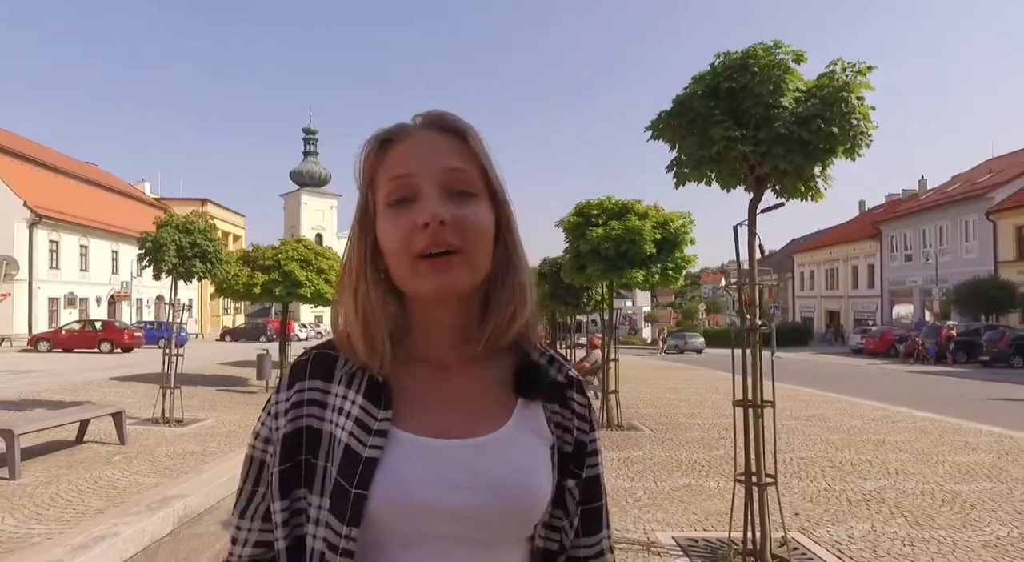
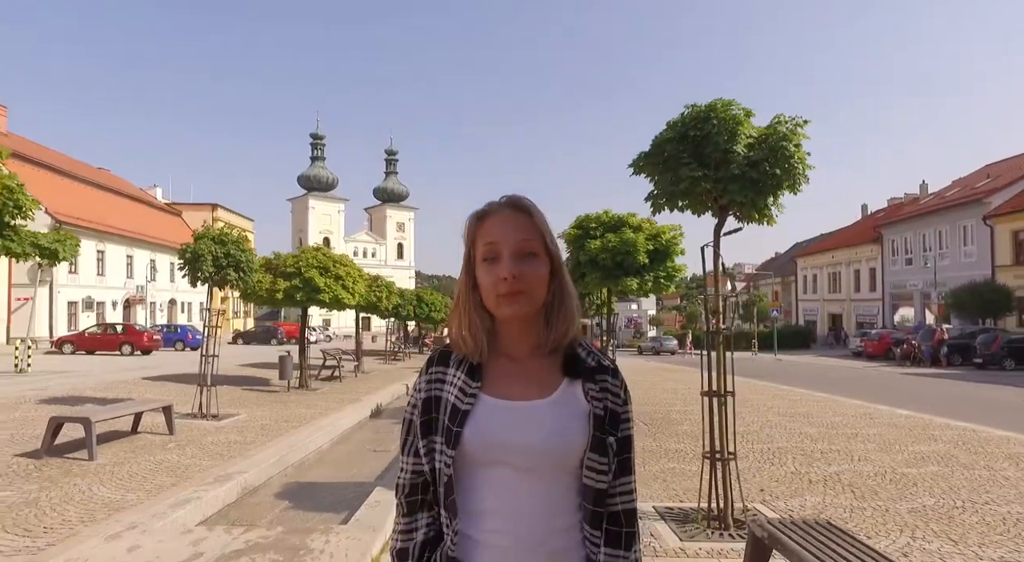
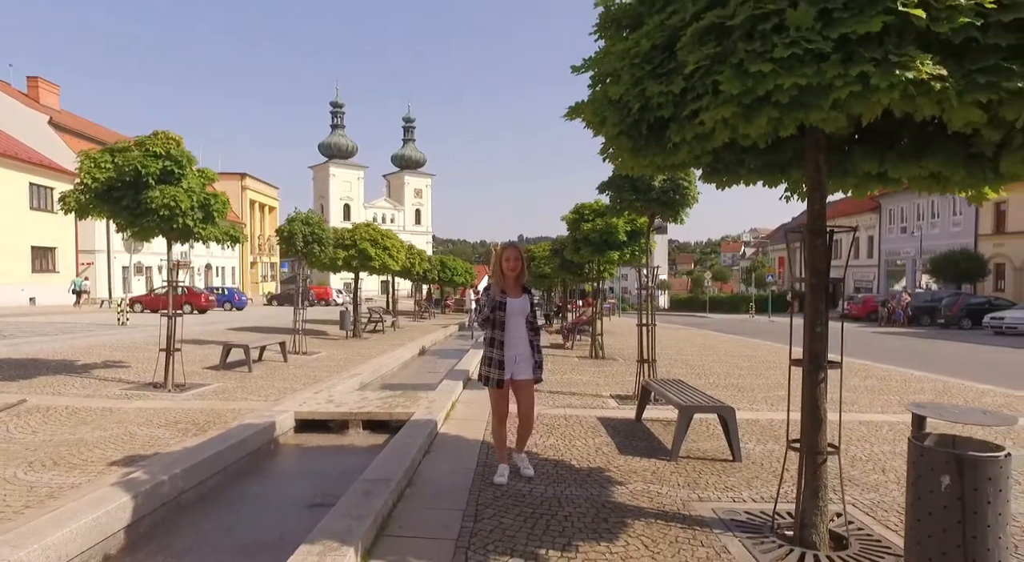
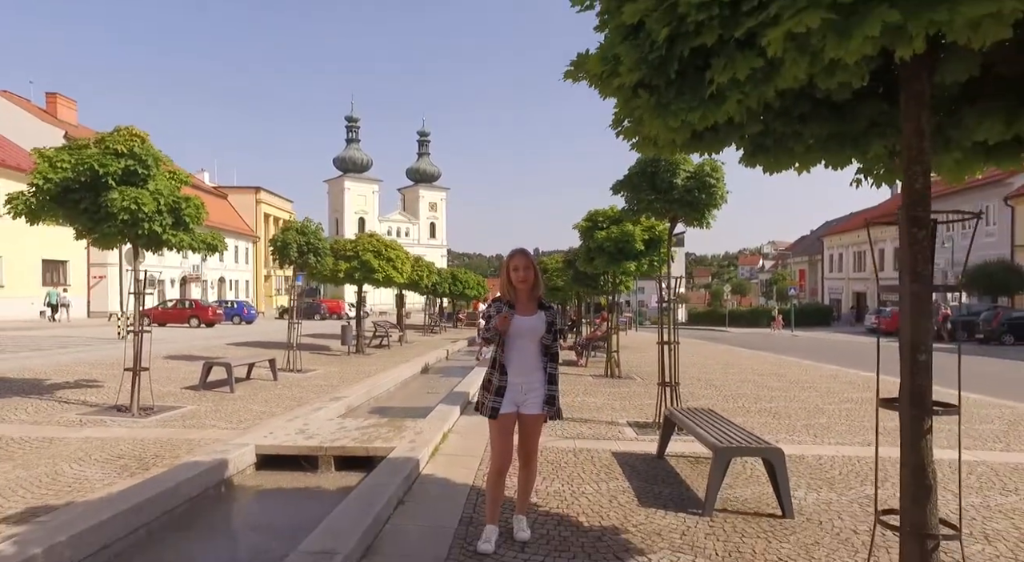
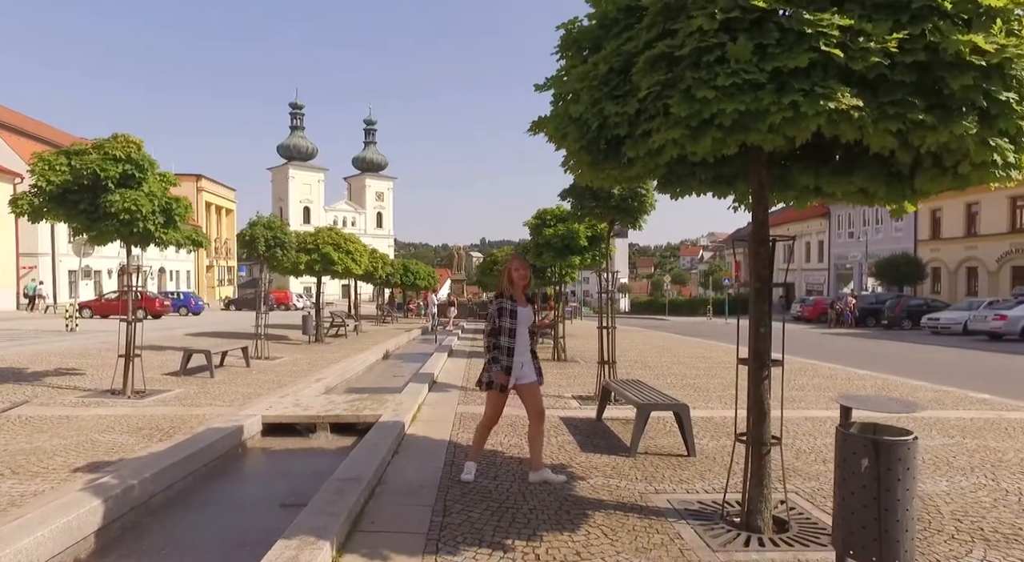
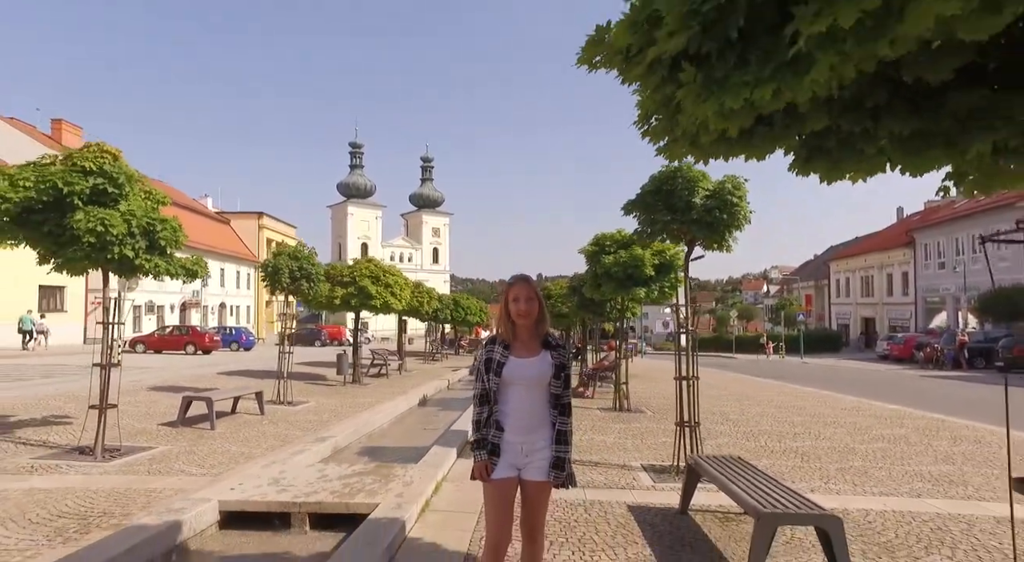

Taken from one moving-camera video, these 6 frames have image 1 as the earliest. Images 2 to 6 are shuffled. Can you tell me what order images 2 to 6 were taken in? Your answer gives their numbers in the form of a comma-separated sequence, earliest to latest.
2, 6, 4, 3, 5
